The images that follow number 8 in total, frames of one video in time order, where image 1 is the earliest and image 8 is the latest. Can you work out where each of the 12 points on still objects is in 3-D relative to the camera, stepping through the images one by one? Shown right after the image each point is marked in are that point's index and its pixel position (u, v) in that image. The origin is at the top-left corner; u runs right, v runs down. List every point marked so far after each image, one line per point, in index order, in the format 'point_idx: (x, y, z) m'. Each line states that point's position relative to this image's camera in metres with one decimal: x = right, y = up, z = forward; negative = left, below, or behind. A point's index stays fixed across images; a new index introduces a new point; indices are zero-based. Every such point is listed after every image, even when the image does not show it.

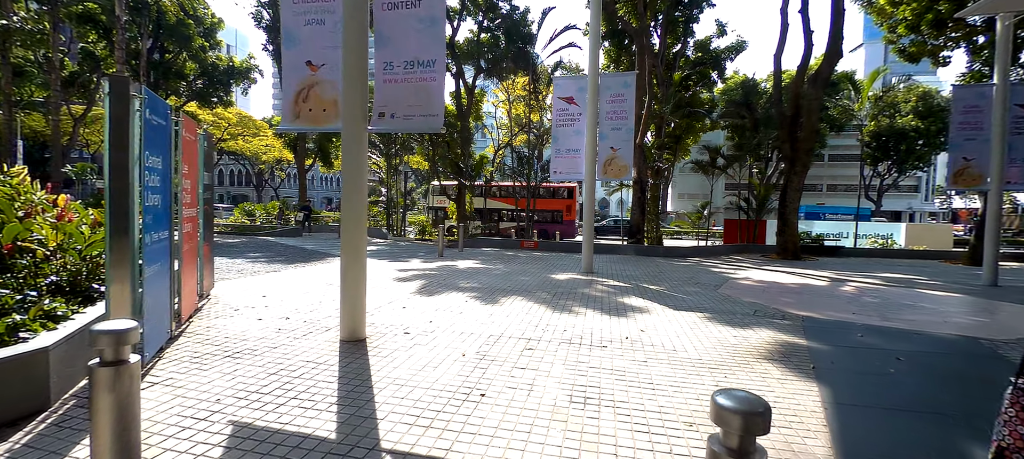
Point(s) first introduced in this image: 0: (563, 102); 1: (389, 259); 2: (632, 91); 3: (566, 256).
0: (+1.3, +3.1, +11.0) m
1: (-3.5, -0.8, +12.7) m
2: (+2.9, +3.3, +10.6) m
3: (+1.8, -0.9, +14.5) m
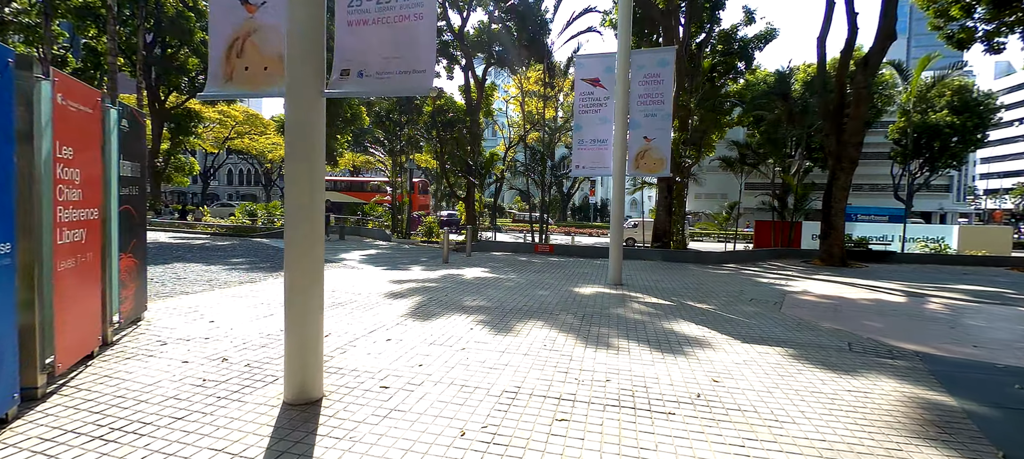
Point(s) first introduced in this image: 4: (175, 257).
0: (+1.6, +3.0, +9.4) m
1: (-3.1, -0.9, +11.2) m
2: (+3.2, +3.2, +9.0) m
3: (+2.2, -1.0, +12.9) m
4: (-8.5, -0.7, +11.1) m
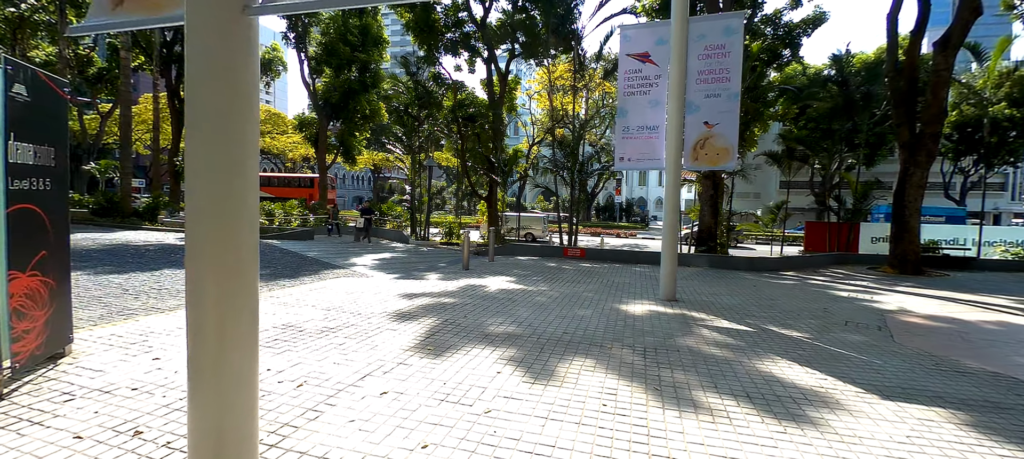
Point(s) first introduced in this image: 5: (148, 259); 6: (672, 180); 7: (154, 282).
0: (+2.2, +3.0, +7.8) m
1: (-2.5, -1.0, +9.9) m
2: (+3.7, +3.1, +7.4) m
3: (+2.9, -1.1, +11.3) m
4: (-7.8, -0.7, +10.1) m
5: (-8.5, -0.7, +10.3) m
6: (+2.7, +0.9, +7.5) m
7: (-6.3, -0.9, +7.9) m
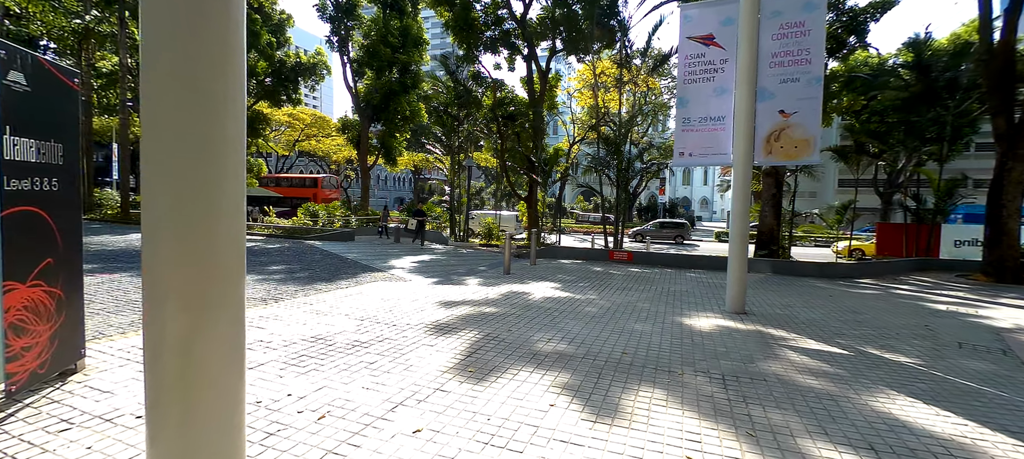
0: (+2.9, +2.9, +7.0) m
1: (-1.6, -1.0, +9.5) m
2: (+4.5, +3.1, +6.4) m
3: (+3.9, -1.1, +10.4) m
4: (-6.9, -0.8, +10.1) m
5: (-7.5, -0.7, +10.4) m
6: (+3.4, +0.8, +6.6) m
7: (-5.5, -1.0, +7.7) m
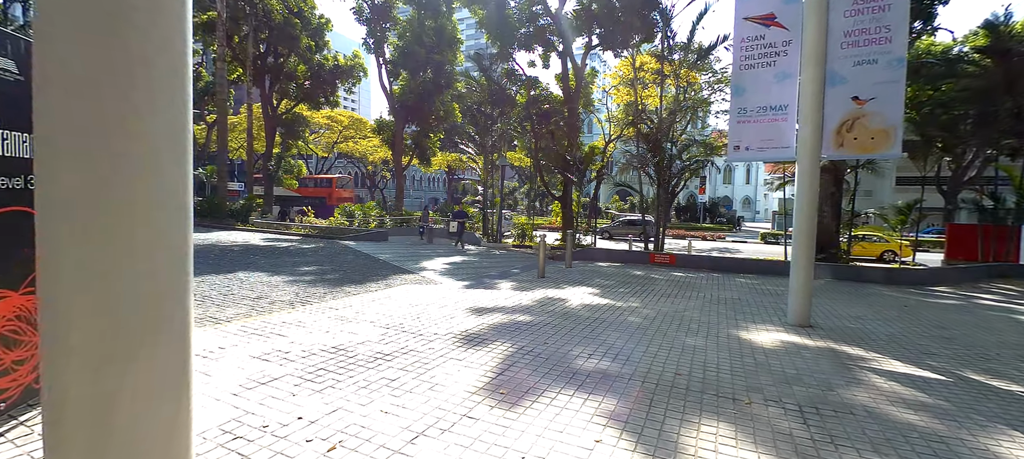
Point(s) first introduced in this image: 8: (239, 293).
0: (+3.5, +2.9, +6.3) m
1: (-0.8, -1.0, +9.1) m
2: (+4.9, +3.0, +5.6) m
3: (+4.7, -1.2, +9.6) m
4: (-6.1, -0.8, +10.1) m
5: (-6.7, -0.7, +10.4) m
6: (+3.9, +0.8, +5.9) m
7: (-4.9, -1.0, +7.7) m
8: (-4.4, -1.0, +7.2) m
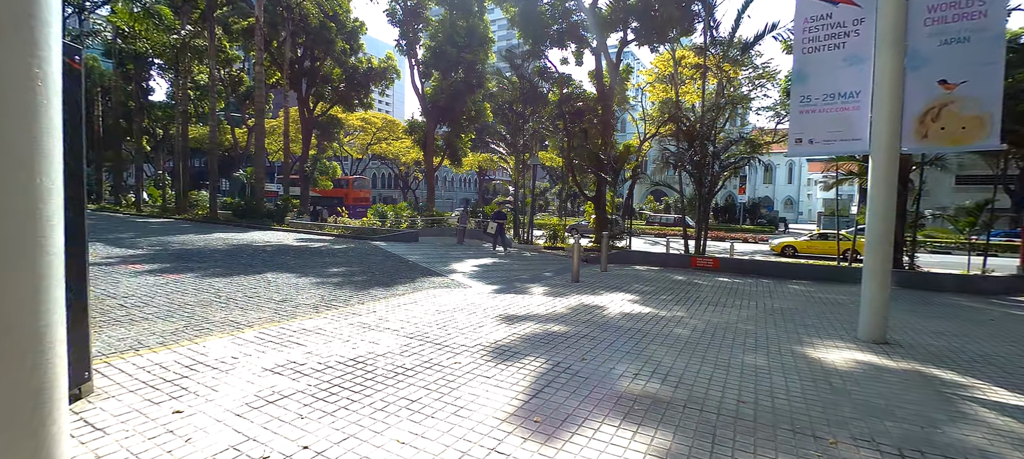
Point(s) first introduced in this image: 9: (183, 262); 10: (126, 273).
0: (+3.9, +2.8, +5.6) m
1: (-0.2, -1.1, +8.7) m
2: (+5.3, +3.0, +4.8) m
3: (+5.4, -1.2, +8.8) m
4: (-5.4, -0.8, +10.0) m
5: (-5.9, -0.7, +10.4) m
6: (+4.3, +0.7, +5.1) m
7: (-4.4, -1.0, +7.5) m
8: (-3.9, -1.0, +7.0) m
9: (-7.3, -0.7, +9.8) m
10: (-7.2, -0.8, +8.3) m
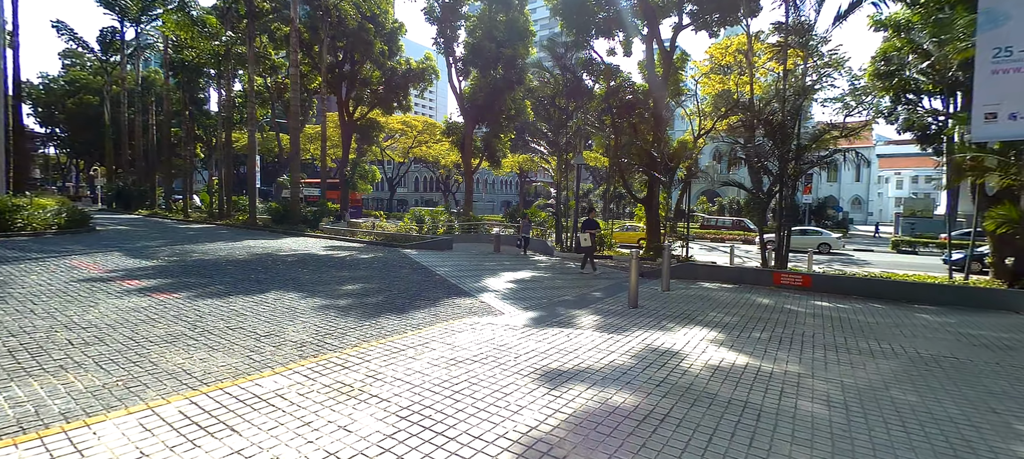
0: (+4.2, +2.7, +3.6) m
1: (+0.5, -1.3, +7.0) m
2: (+5.6, +2.8, +2.7) m
3: (+6.0, -1.4, +6.7) m
4: (-4.6, -1.0, +8.9) m
5: (-5.1, -1.0, +9.3) m
6: (+4.6, +0.5, +3.1) m
7: (-3.8, -1.2, +6.3) m
8: (-3.4, -1.2, +5.7) m
9: (-6.5, -0.9, +8.9) m
10: (-6.5, -1.0, +7.3) m
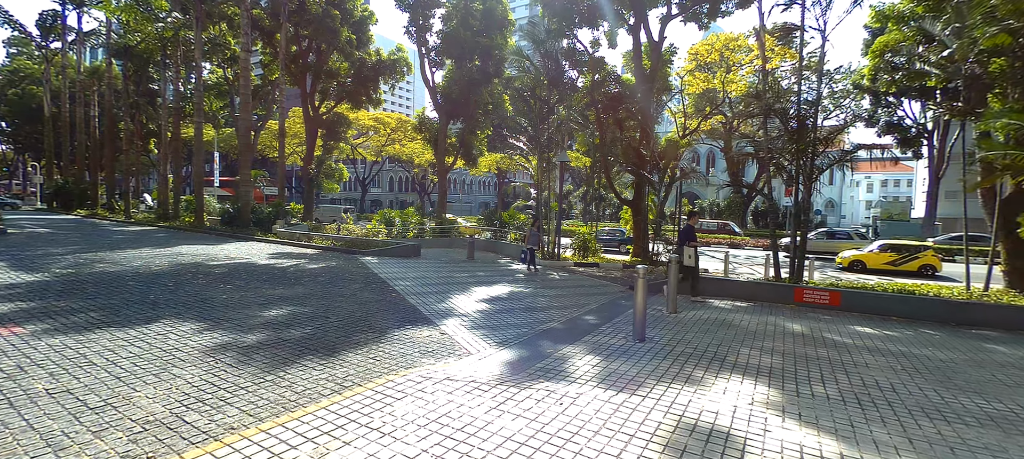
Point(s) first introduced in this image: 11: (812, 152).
0: (+4.1, +2.5, +2.1) m
1: (+0.1, -1.4, +5.3) m
2: (+5.4, +2.7, +1.2) m
3: (+5.7, -1.5, +5.2) m
4: (-5.0, -1.1, +7.0) m
5: (-5.5, -1.1, +7.4) m
6: (+4.5, +0.4, +1.6) m
7: (-4.1, -1.3, +4.4) m
8: (-3.7, -1.3, +3.9) m
9: (-6.9, -1.0, +6.8) m
10: (-6.9, -1.1, +5.3) m
11: (+8.9, +2.3, +14.7) m
